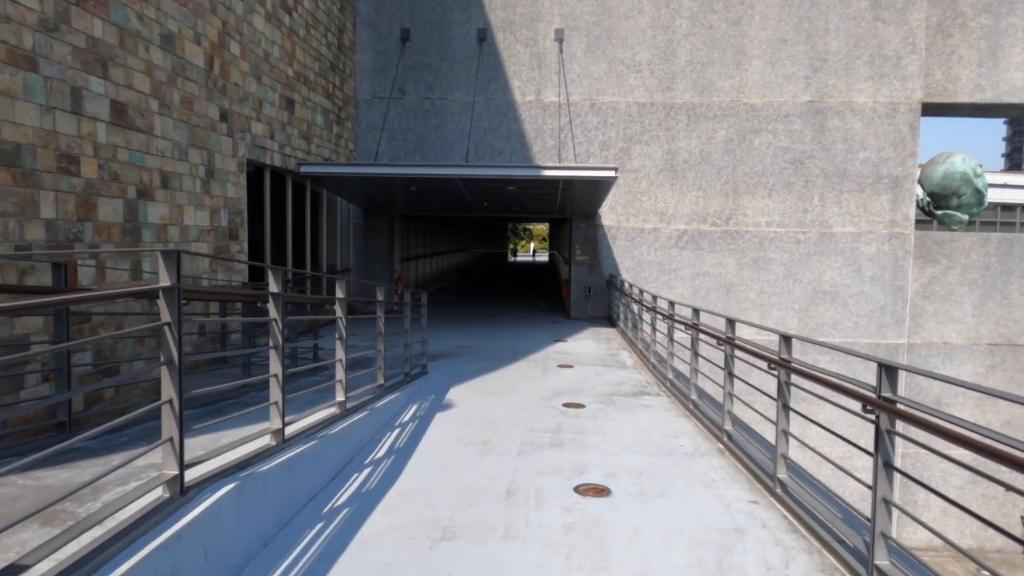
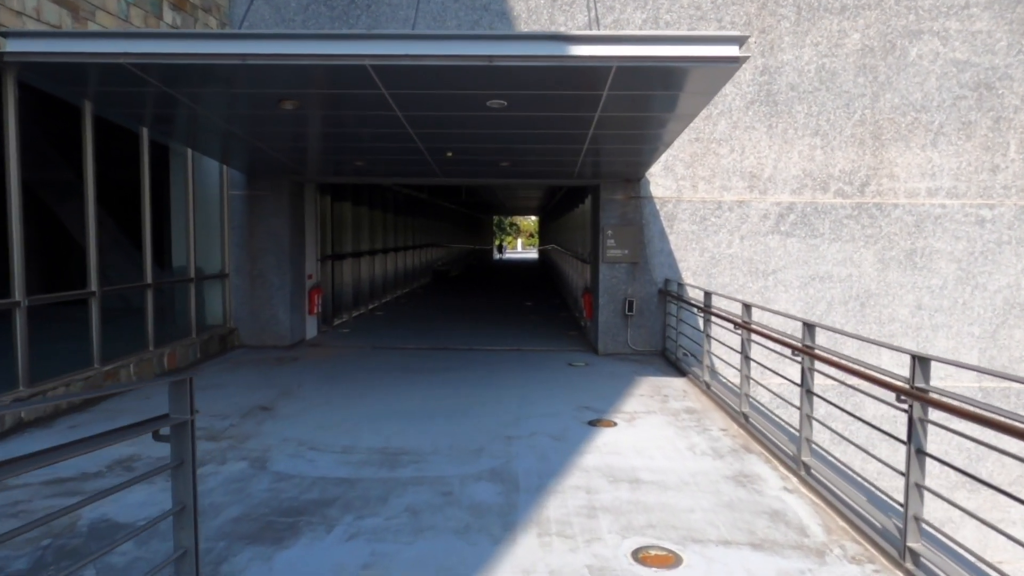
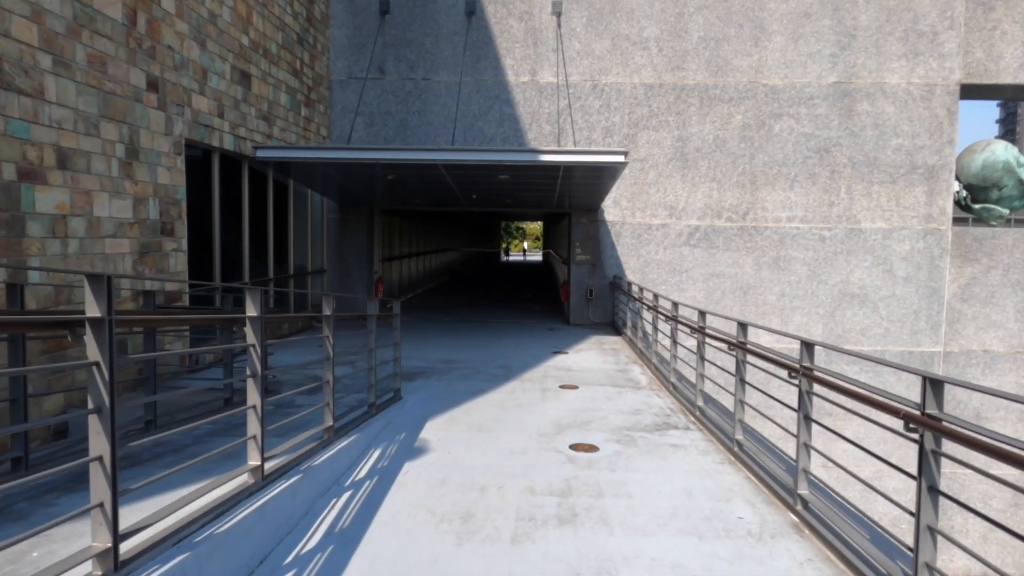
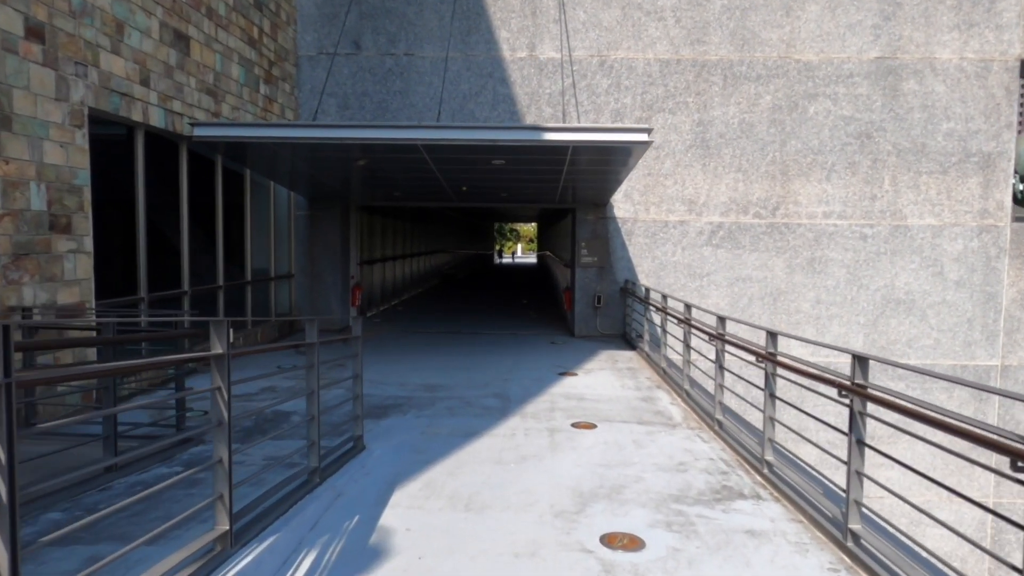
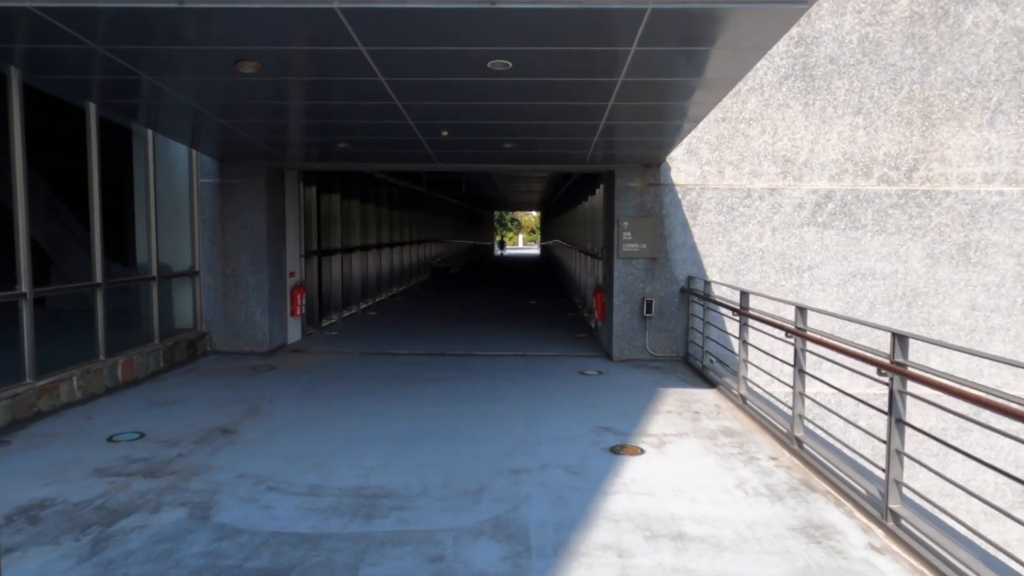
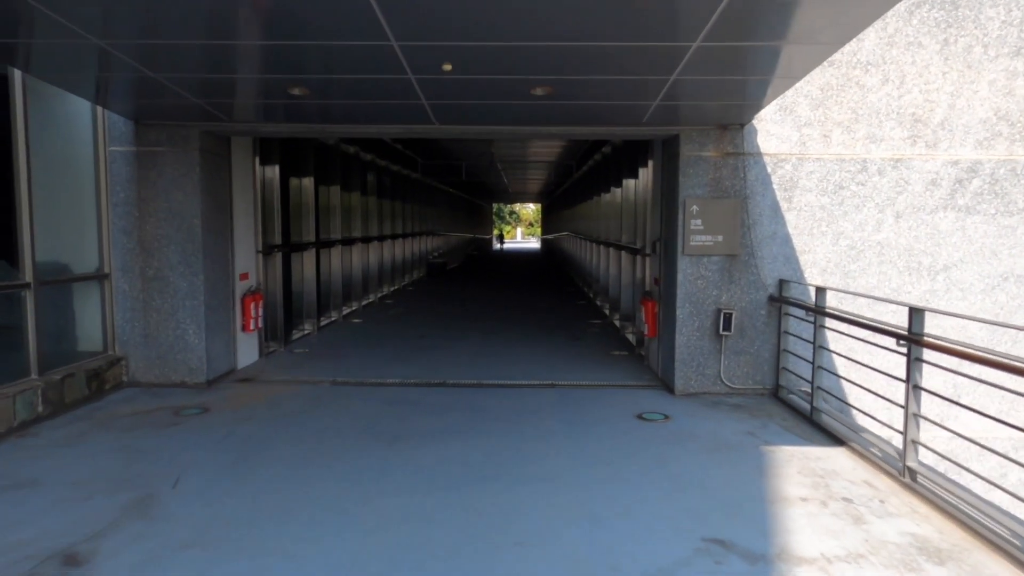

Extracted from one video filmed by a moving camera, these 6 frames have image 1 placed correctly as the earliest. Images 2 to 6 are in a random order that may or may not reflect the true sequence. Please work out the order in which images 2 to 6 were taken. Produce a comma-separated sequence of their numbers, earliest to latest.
3, 4, 2, 5, 6
